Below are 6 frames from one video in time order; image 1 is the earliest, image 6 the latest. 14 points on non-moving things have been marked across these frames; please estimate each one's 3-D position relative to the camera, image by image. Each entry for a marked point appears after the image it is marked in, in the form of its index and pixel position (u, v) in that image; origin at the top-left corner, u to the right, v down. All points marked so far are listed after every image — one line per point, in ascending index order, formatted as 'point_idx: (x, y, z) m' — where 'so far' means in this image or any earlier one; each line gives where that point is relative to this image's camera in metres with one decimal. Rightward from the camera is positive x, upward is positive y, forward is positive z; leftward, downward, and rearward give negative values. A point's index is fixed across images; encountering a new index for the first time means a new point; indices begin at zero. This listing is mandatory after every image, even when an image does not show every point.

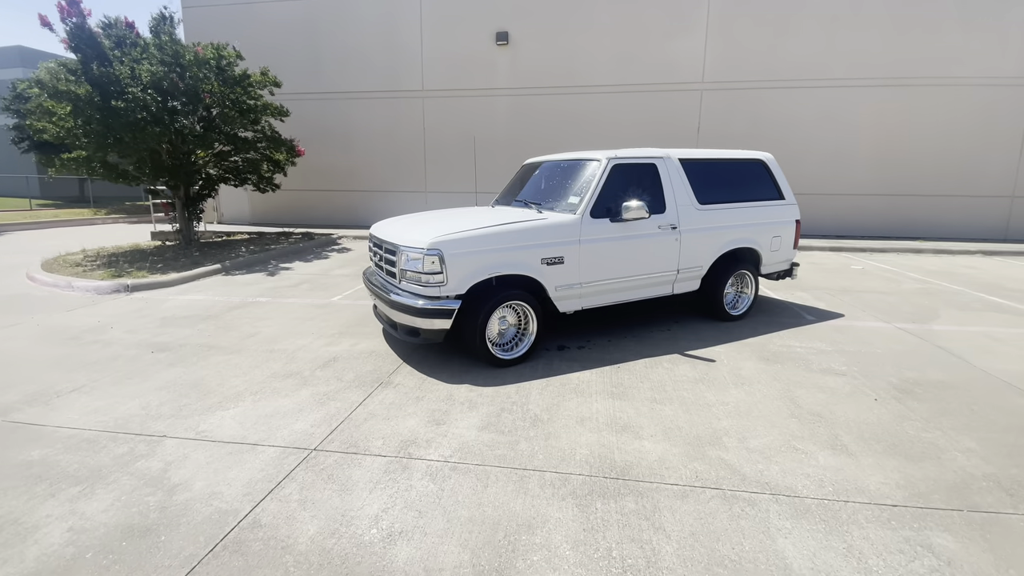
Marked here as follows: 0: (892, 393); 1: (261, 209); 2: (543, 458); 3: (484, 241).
0: (+3.3, -0.9, +4.1) m
1: (-8.6, +2.7, +16.3) m
2: (+0.2, -1.1, +3.0) m
3: (-0.3, +0.4, +4.4) m
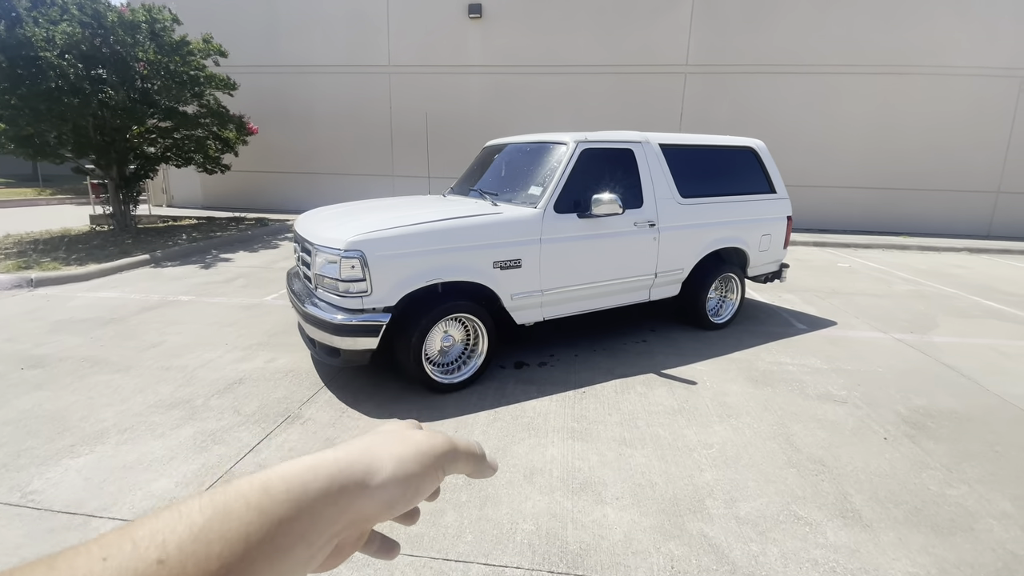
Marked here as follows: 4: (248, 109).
0: (+2.8, -1.0, +3.4) m
1: (-9.4, +3.1, +15.1) m
2: (-0.2, -1.2, +2.3) m
3: (-0.7, +0.4, +3.5) m
4: (-8.0, +5.4, +14.4) m
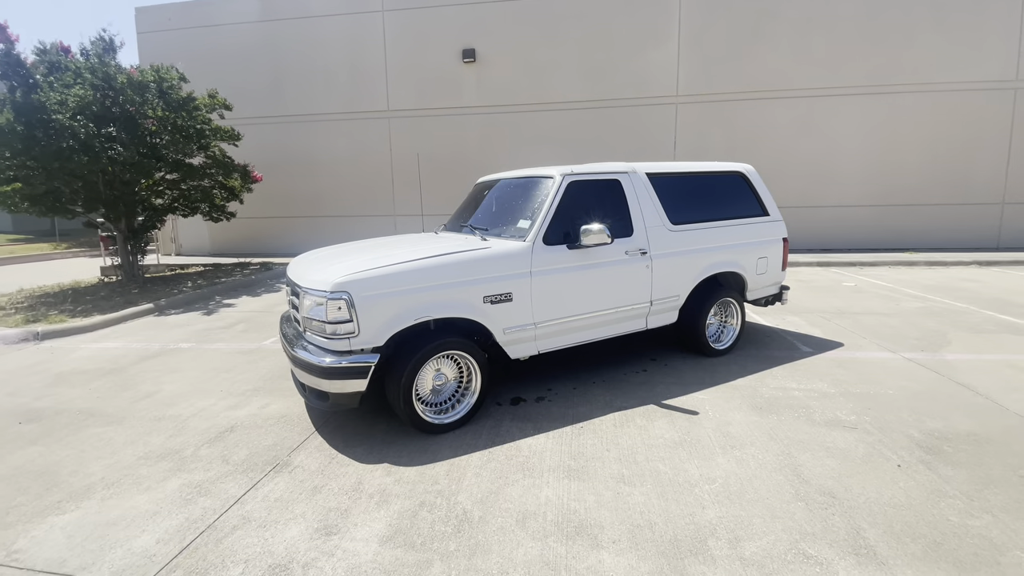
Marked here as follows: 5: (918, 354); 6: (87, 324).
0: (+2.8, -1.1, +3.3) m
1: (-9.4, +1.6, +15.4) m
2: (-0.2, -1.4, +2.2) m
3: (-0.8, +0.1, +3.5) m
4: (-8.1, +4.0, +14.8) m
5: (+4.5, -0.7, +5.3) m
6: (-6.6, -0.6, +7.3) m
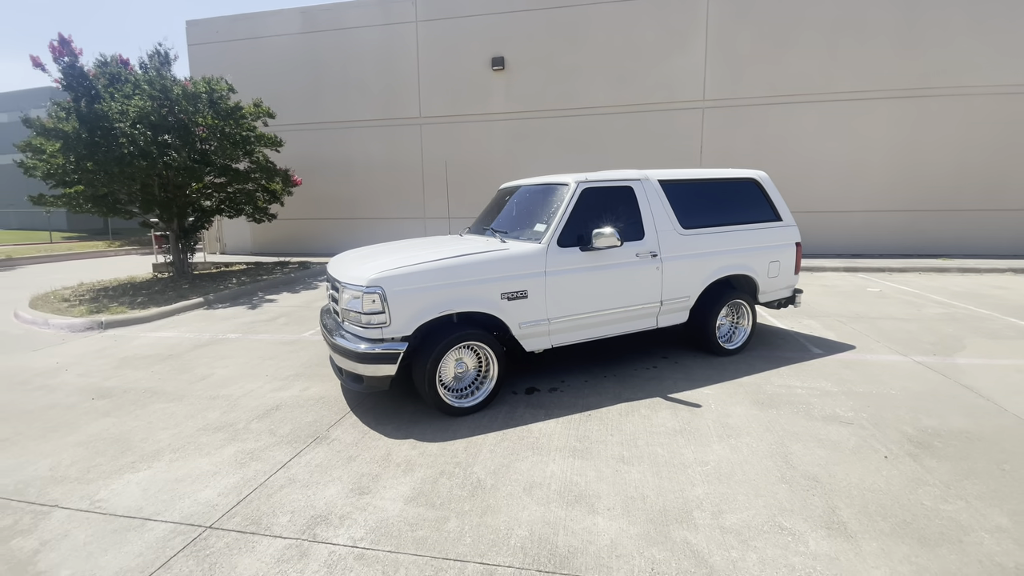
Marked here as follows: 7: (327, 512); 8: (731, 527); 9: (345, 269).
0: (+2.9, -1.2, +3.5) m
1: (-8.6, +1.7, +16.3) m
2: (-0.2, -1.3, +2.5) m
3: (-0.7, +0.1, +3.9) m
4: (-7.2, +4.1, +15.6) m
5: (+4.7, -0.8, +5.4) m
6: (-6.2, -0.5, +8.0) m
7: (-1.1, -1.3, +2.8) m
8: (+1.2, -1.3, +2.6) m
9: (-1.5, +0.2, +4.3) m
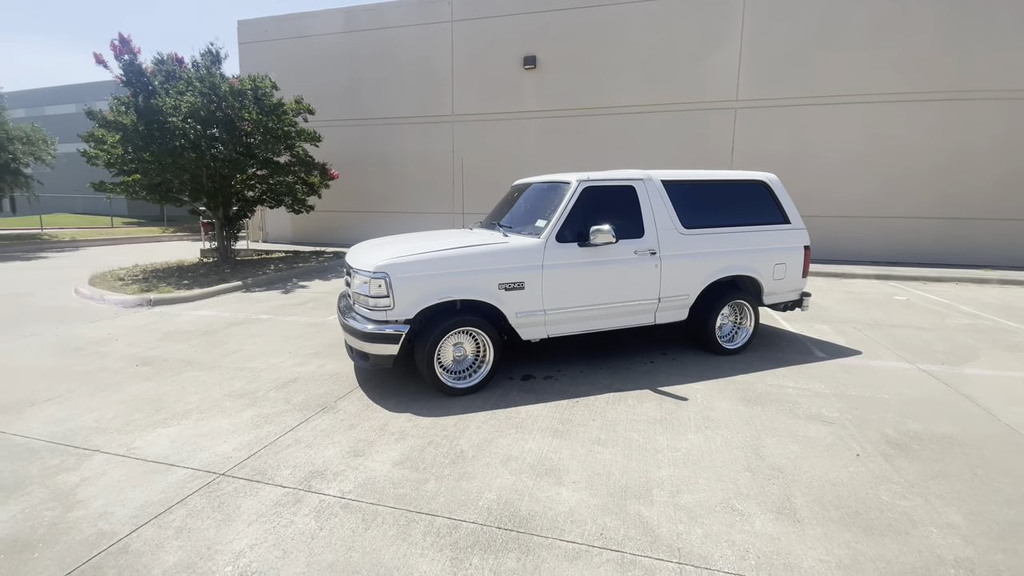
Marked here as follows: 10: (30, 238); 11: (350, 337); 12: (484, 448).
0: (+2.8, -1.2, +3.5) m
1: (-7.6, +2.2, +17.2) m
2: (-0.4, -1.3, +2.8) m
3: (-0.7, +0.2, +4.2) m
4: (-6.3, +4.5, +16.4) m
5: (+4.7, -0.9, +5.3) m
6: (-6.0, -0.1, +8.7) m
7: (-1.3, -1.2, +3.2) m
8: (+1.0, -1.3, +2.8) m
9: (-1.5, +0.3, +4.7) m
10: (-18.4, +1.9, +18.2) m
11: (-1.5, -0.5, +4.4) m
12: (-0.2, -1.2, +3.4) m
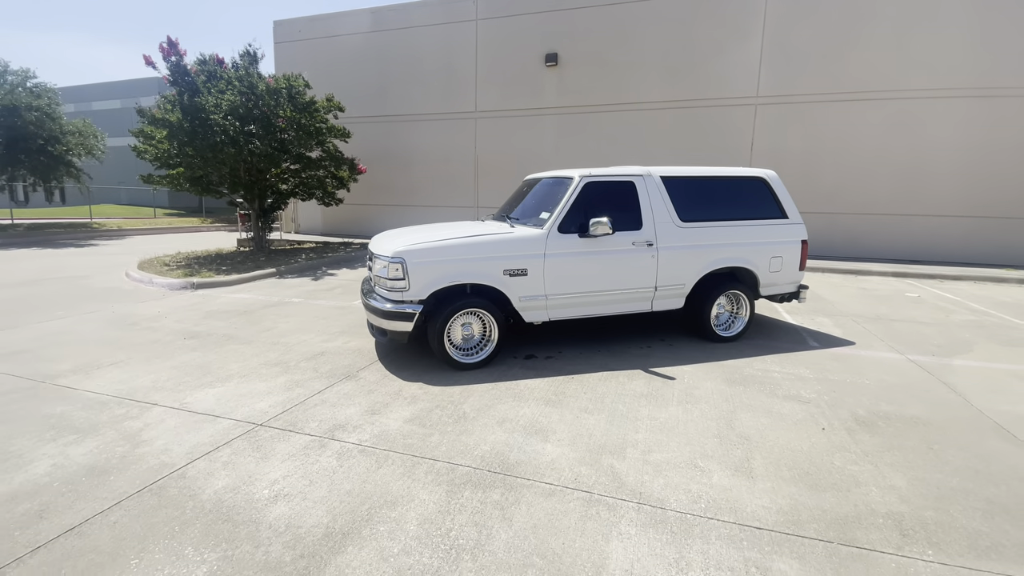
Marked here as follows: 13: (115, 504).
0: (+2.7, -1.1, +3.8) m
1: (-6.9, +2.6, +17.9) m
2: (-0.5, -1.1, +3.3) m
3: (-0.7, +0.4, +4.7) m
4: (-5.5, +4.9, +17.1) m
5: (+4.8, -0.8, +5.5) m
6: (-5.7, +0.2, +9.5) m
7: (-1.3, -1.0, +3.7) m
8: (+1.0, -1.2, +3.2) m
9: (-1.4, +0.5, +5.2) m
10: (-17.6, +2.5, +19.5) m
11: (-1.5, -0.3, +4.9) m
12: (-0.2, -1.0, +3.9) m
13: (-2.3, -1.3, +2.8) m
